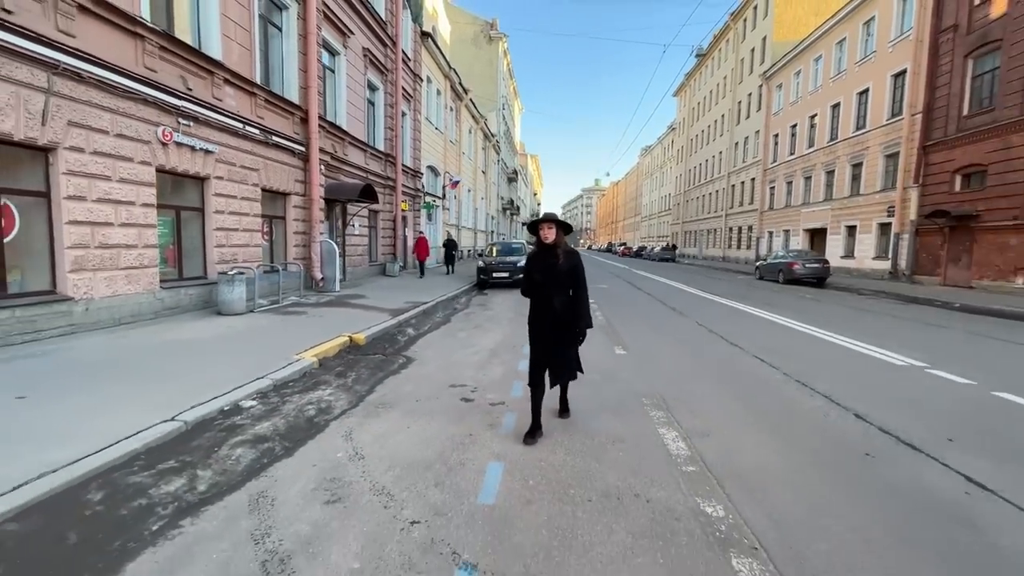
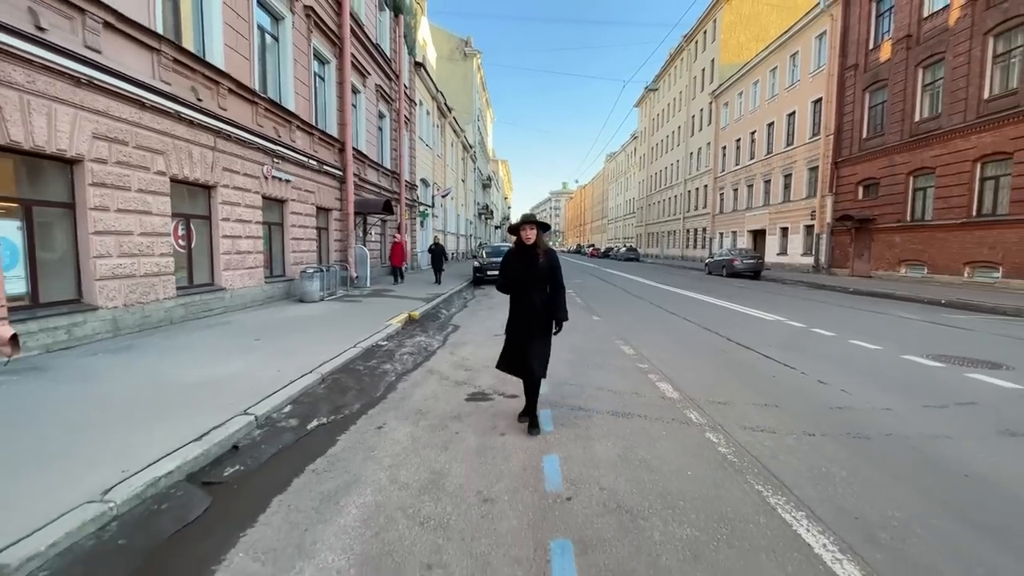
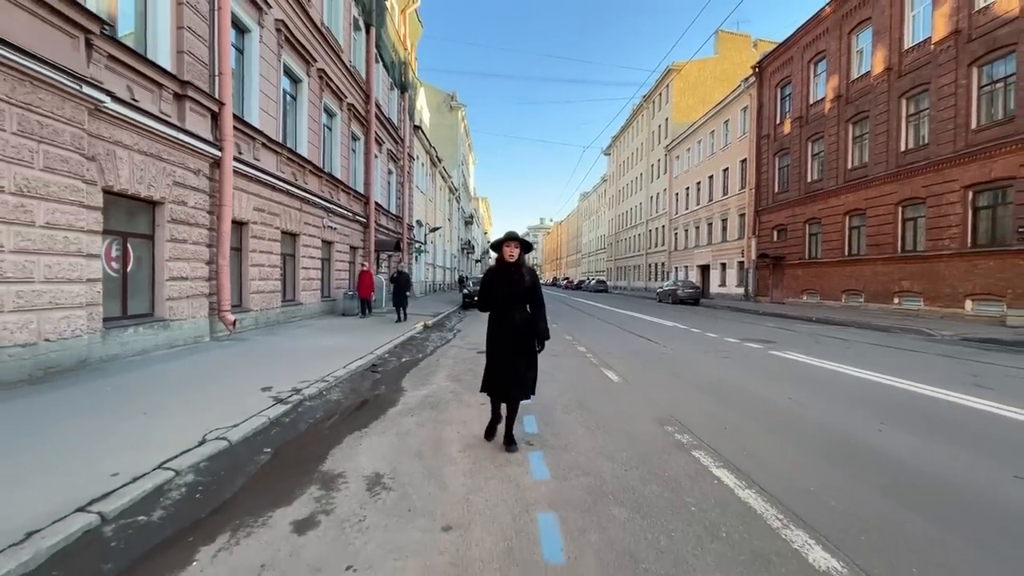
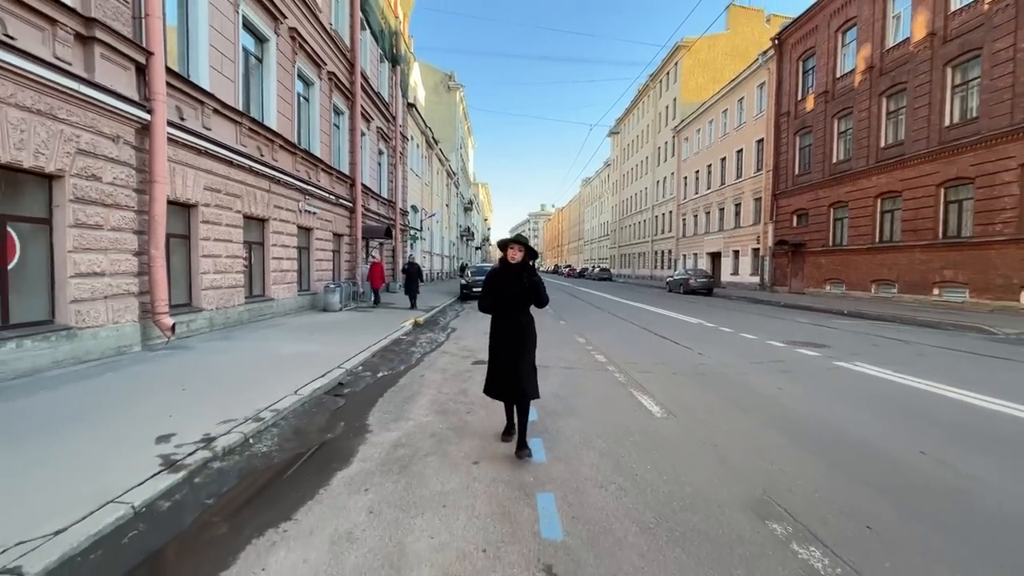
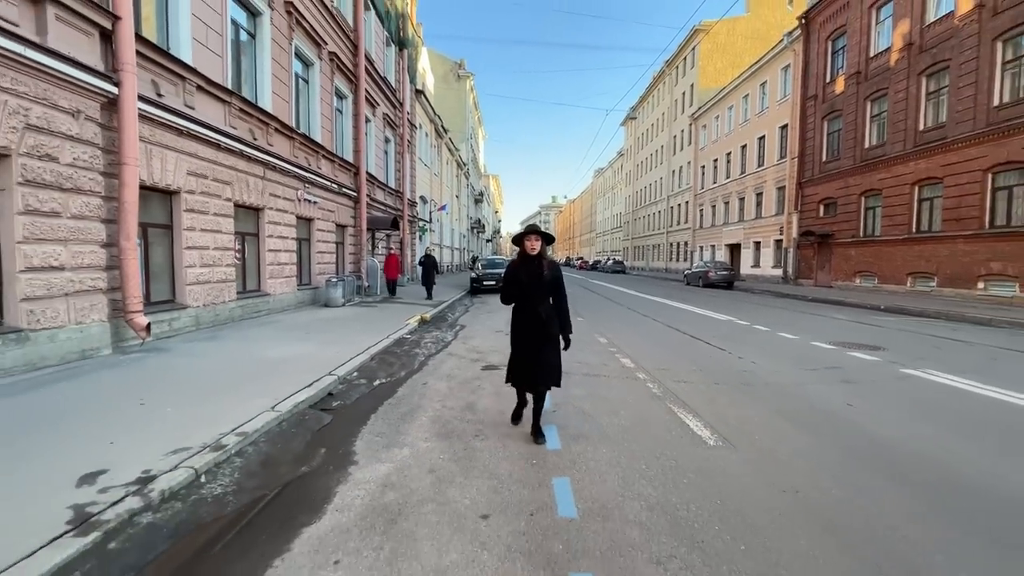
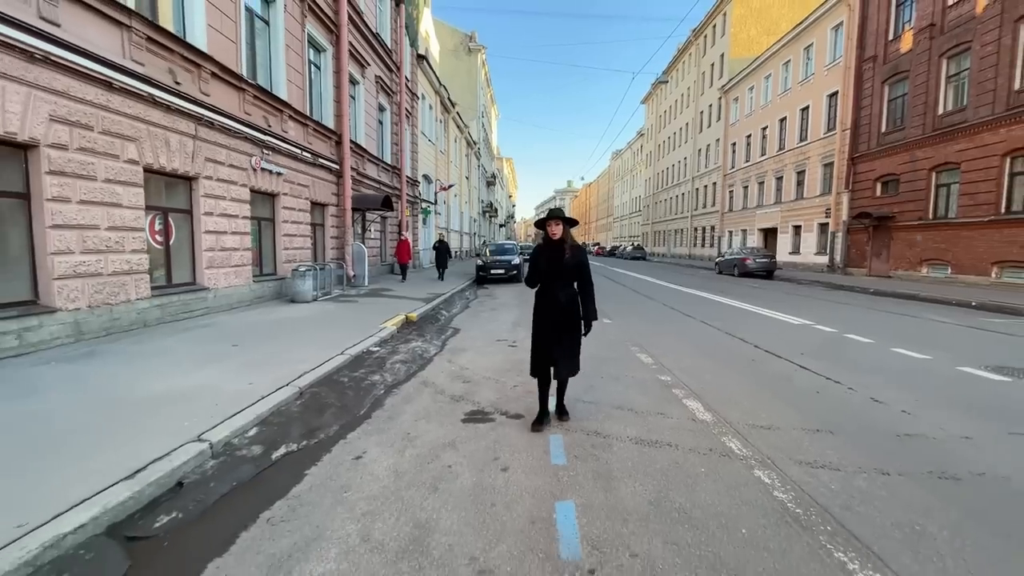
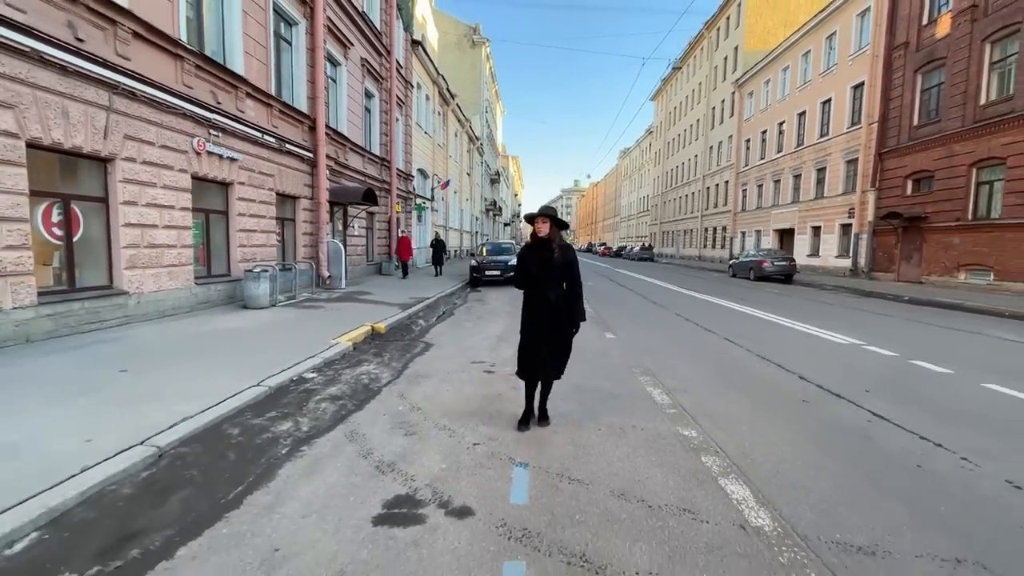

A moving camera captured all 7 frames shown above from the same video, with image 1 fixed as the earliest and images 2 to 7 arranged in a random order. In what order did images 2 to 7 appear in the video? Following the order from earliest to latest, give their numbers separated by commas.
7, 6, 2, 5, 4, 3
